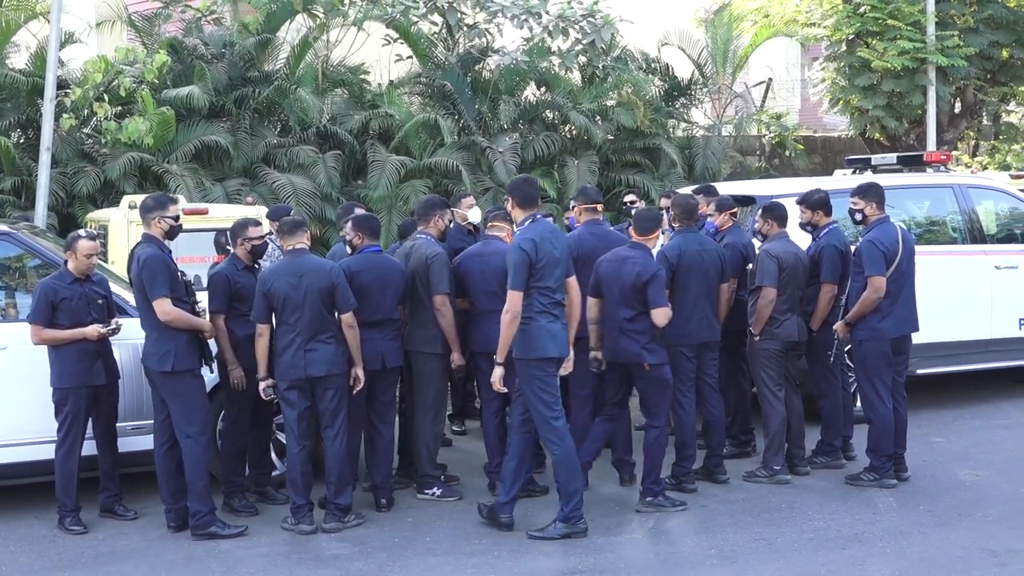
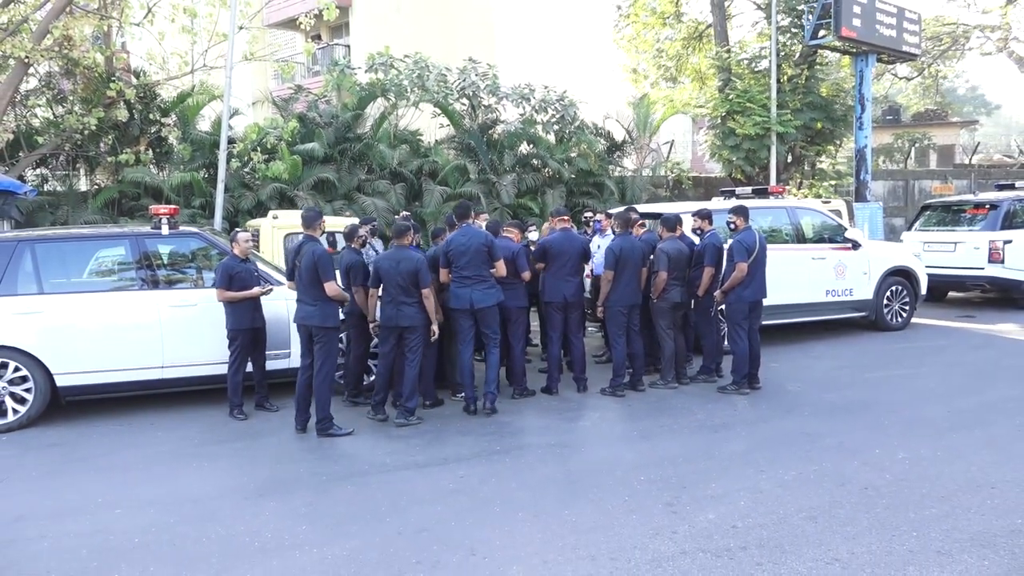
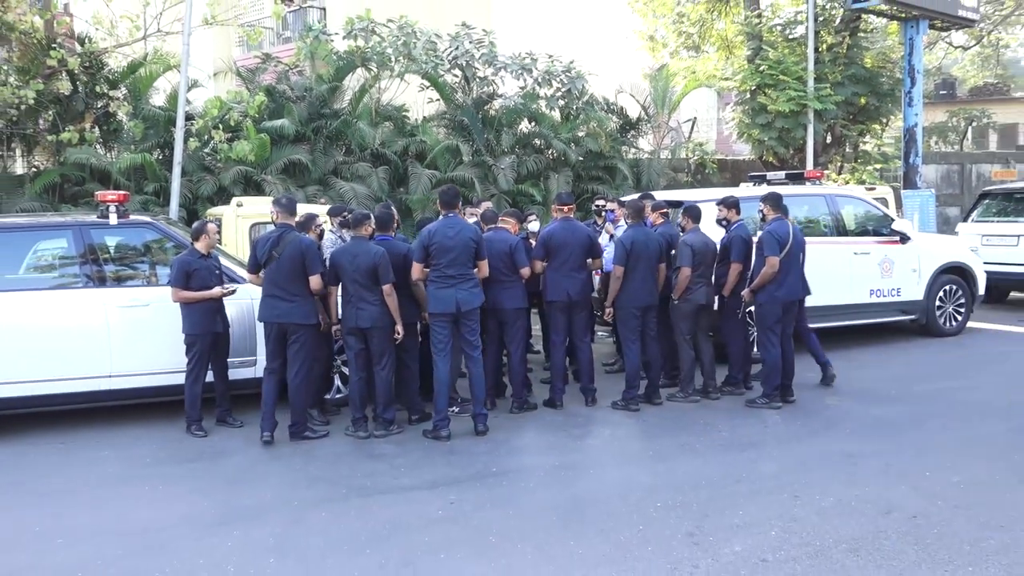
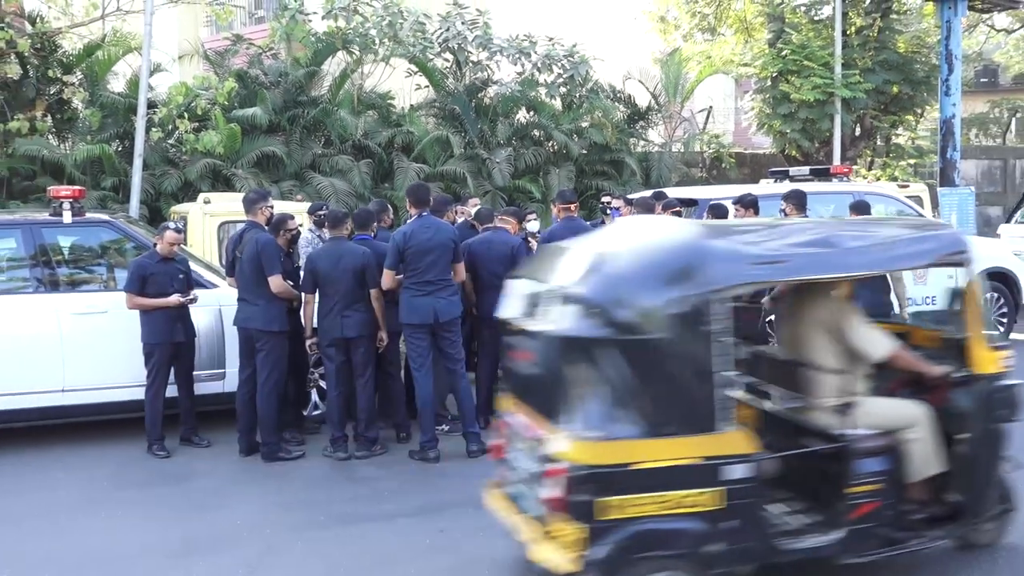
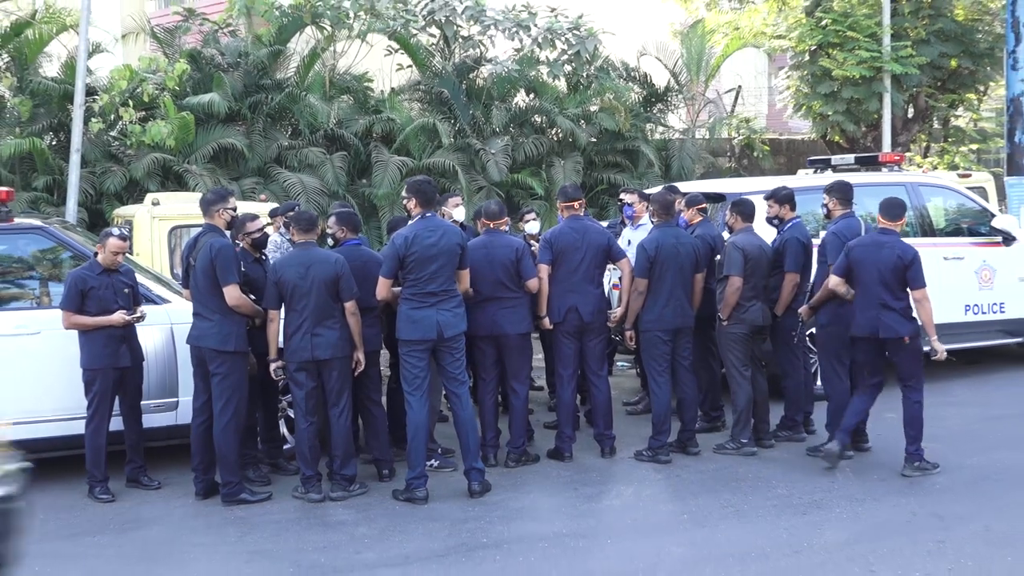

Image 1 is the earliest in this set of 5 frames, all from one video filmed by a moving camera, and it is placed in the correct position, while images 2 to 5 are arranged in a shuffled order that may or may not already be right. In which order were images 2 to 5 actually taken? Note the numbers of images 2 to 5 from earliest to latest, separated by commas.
5, 4, 3, 2
